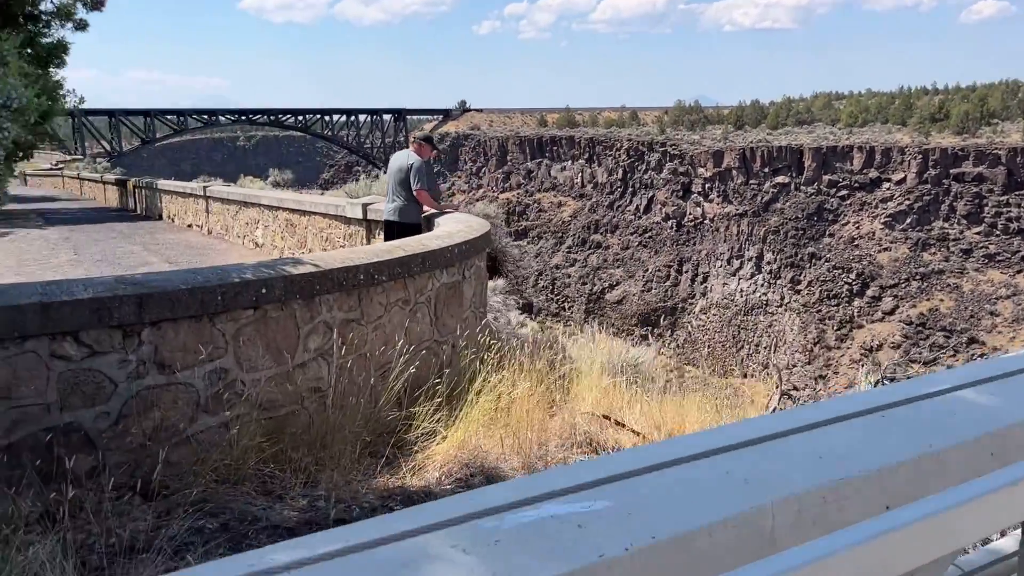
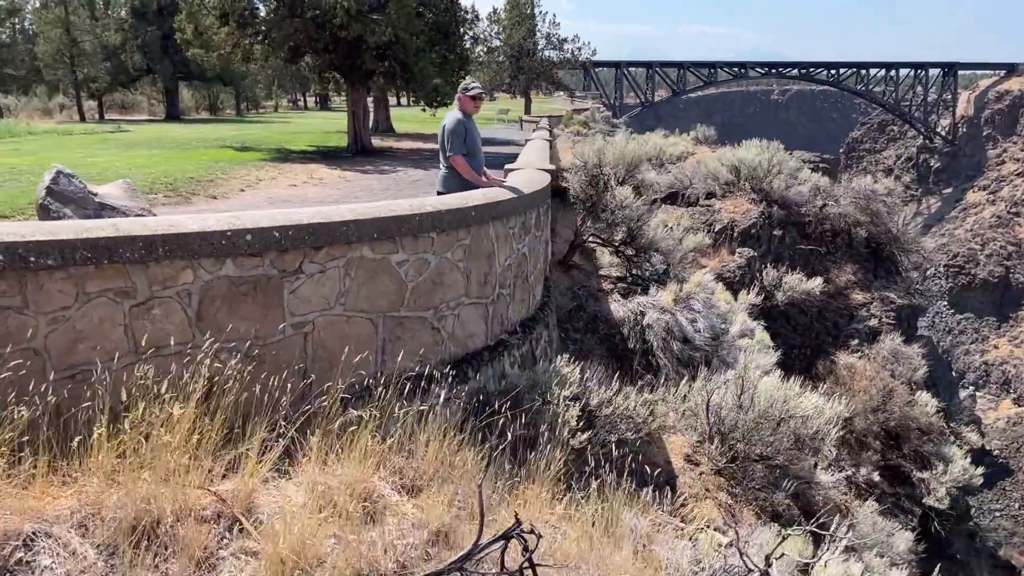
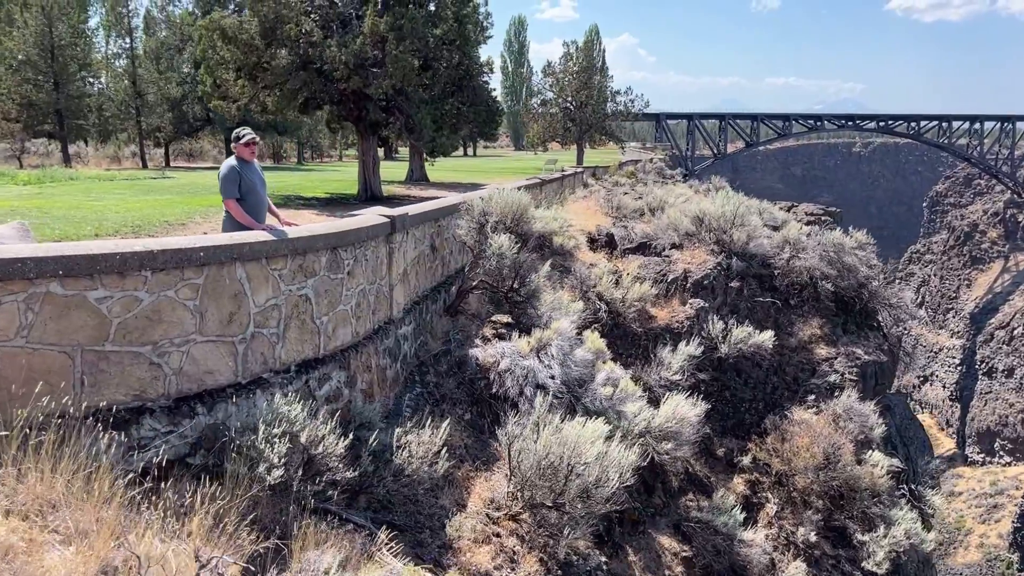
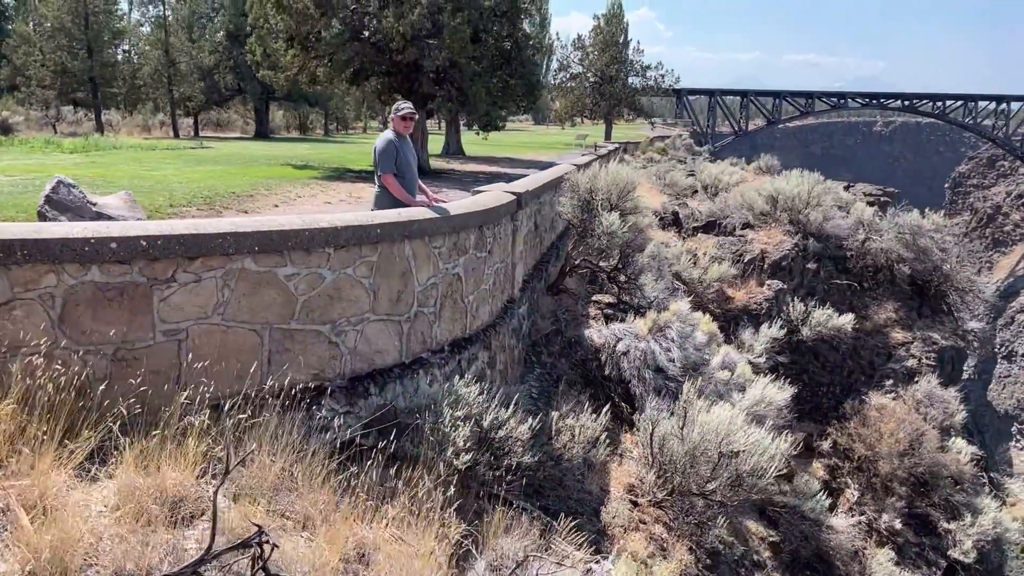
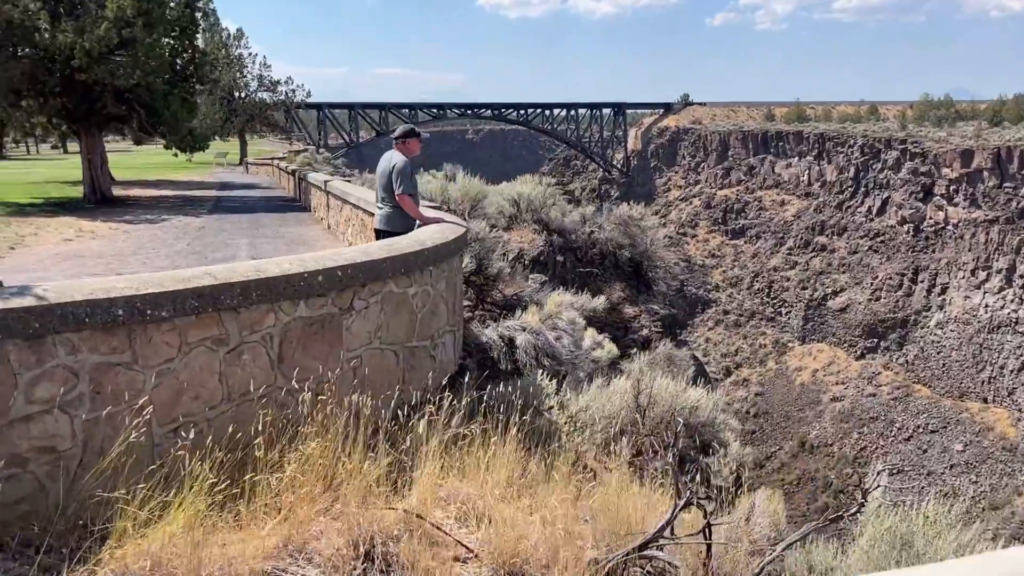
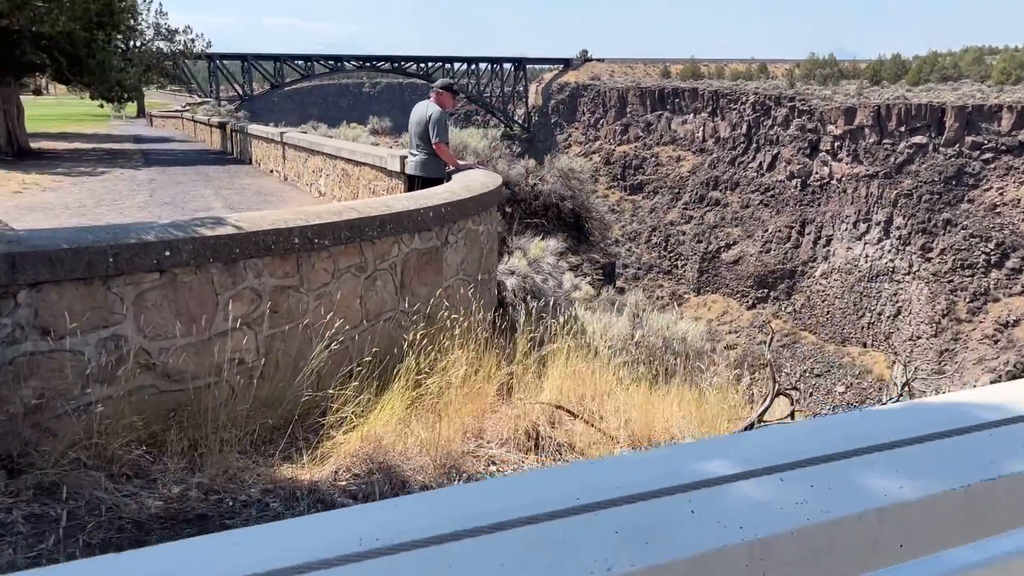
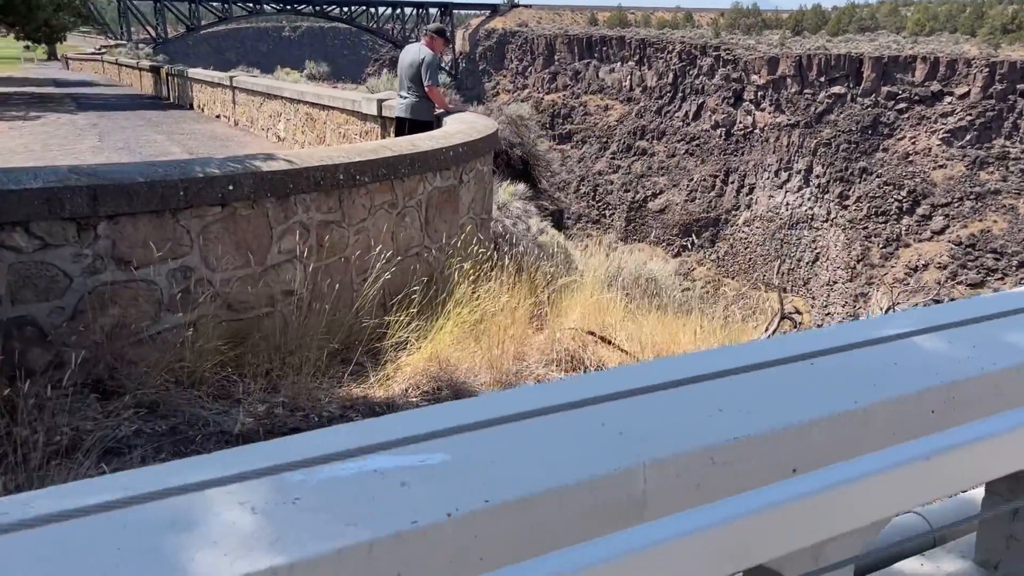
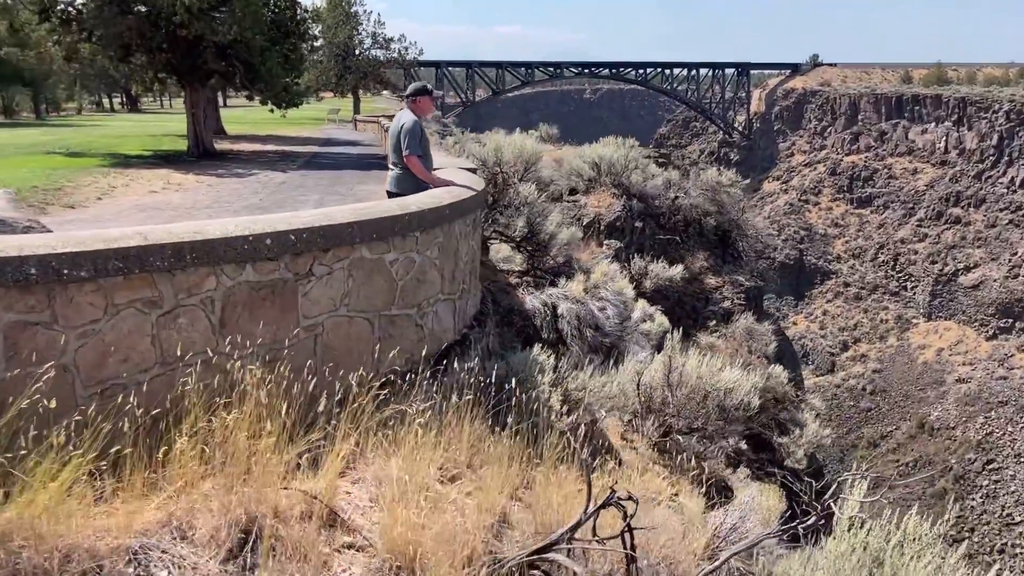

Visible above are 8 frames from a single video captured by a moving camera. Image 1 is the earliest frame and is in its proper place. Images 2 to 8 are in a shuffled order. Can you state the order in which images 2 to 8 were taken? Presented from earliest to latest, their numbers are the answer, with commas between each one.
7, 6, 5, 8, 2, 4, 3
